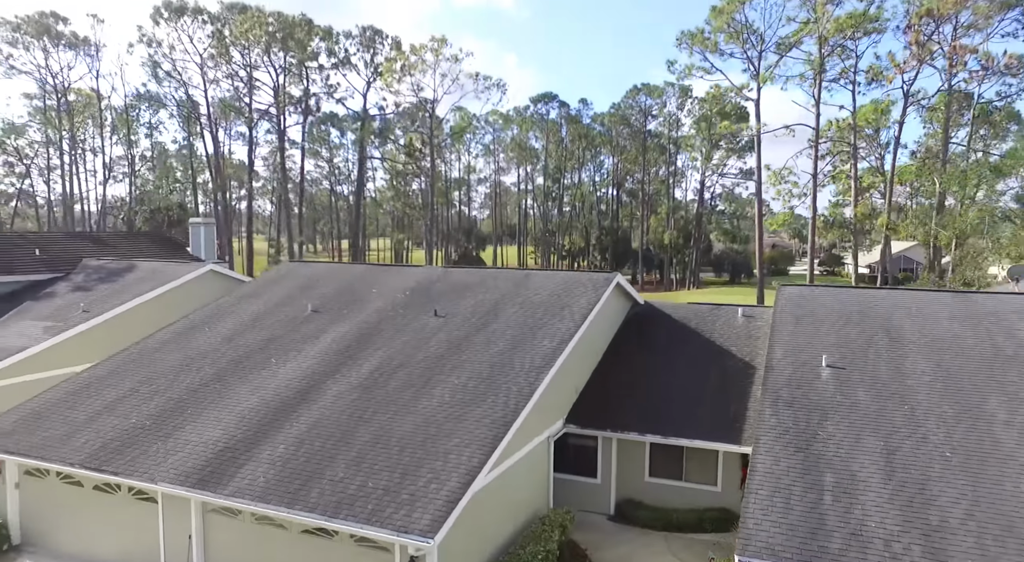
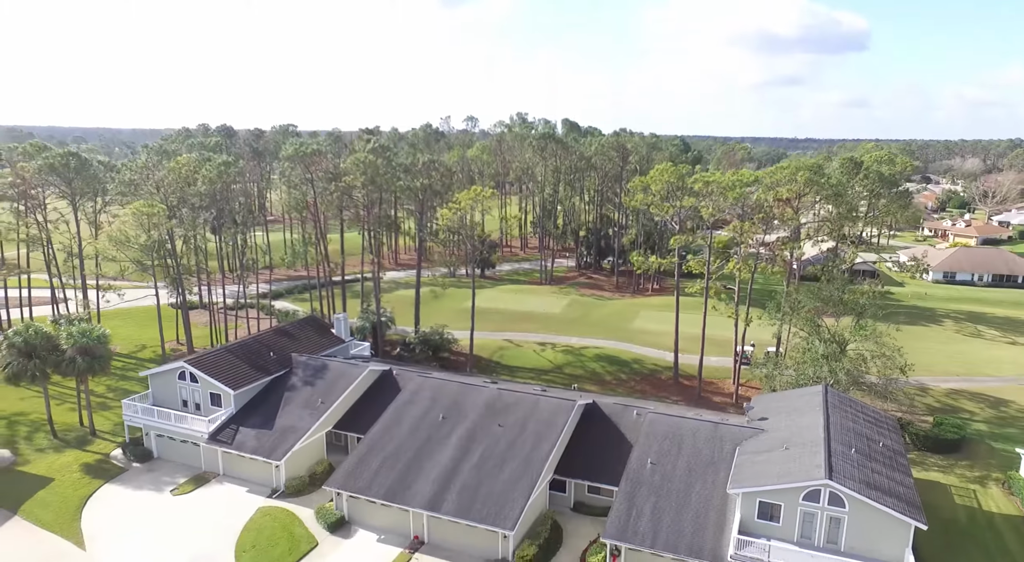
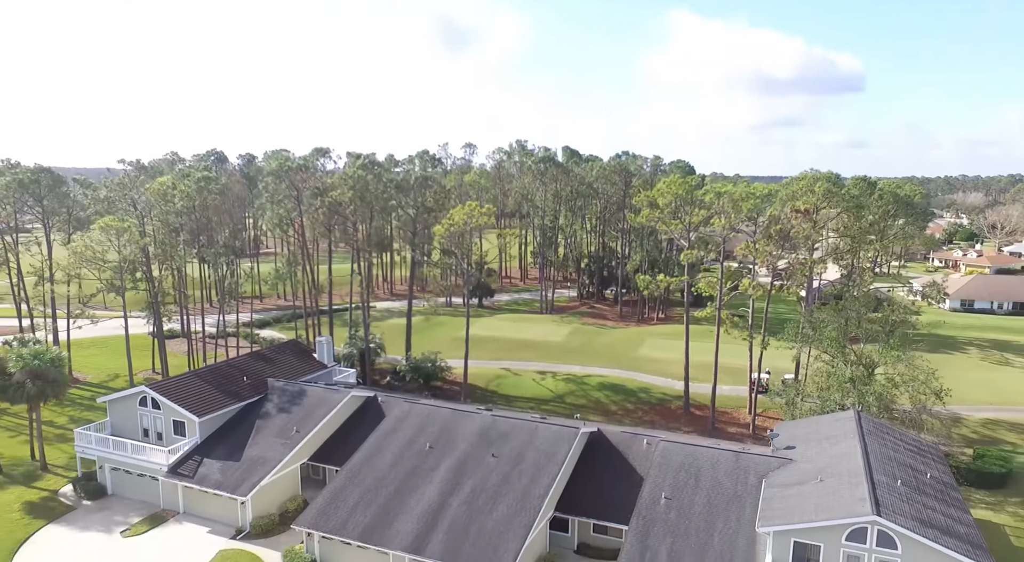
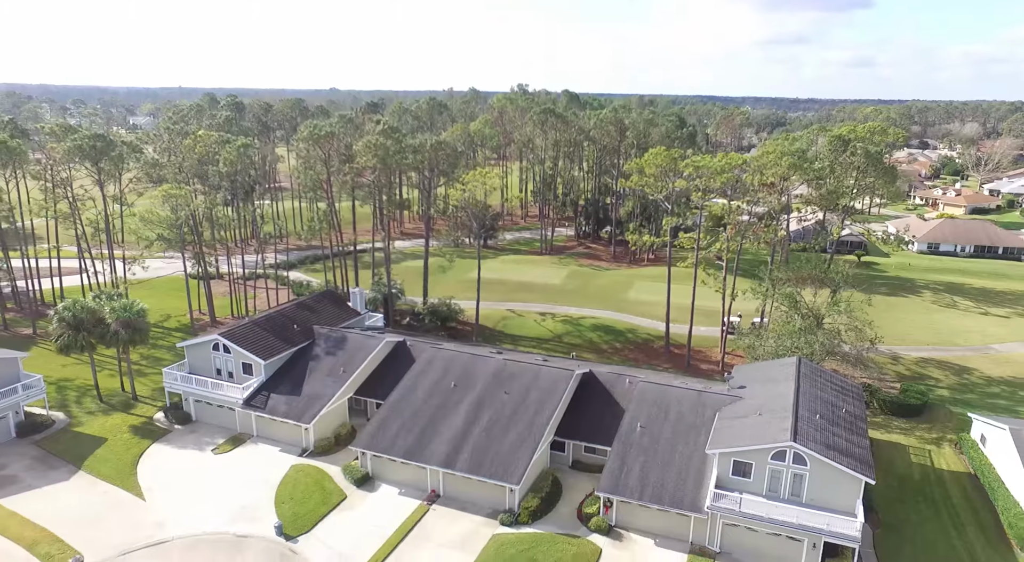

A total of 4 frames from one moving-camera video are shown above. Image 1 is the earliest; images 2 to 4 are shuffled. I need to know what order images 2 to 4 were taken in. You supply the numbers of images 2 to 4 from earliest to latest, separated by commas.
3, 2, 4
